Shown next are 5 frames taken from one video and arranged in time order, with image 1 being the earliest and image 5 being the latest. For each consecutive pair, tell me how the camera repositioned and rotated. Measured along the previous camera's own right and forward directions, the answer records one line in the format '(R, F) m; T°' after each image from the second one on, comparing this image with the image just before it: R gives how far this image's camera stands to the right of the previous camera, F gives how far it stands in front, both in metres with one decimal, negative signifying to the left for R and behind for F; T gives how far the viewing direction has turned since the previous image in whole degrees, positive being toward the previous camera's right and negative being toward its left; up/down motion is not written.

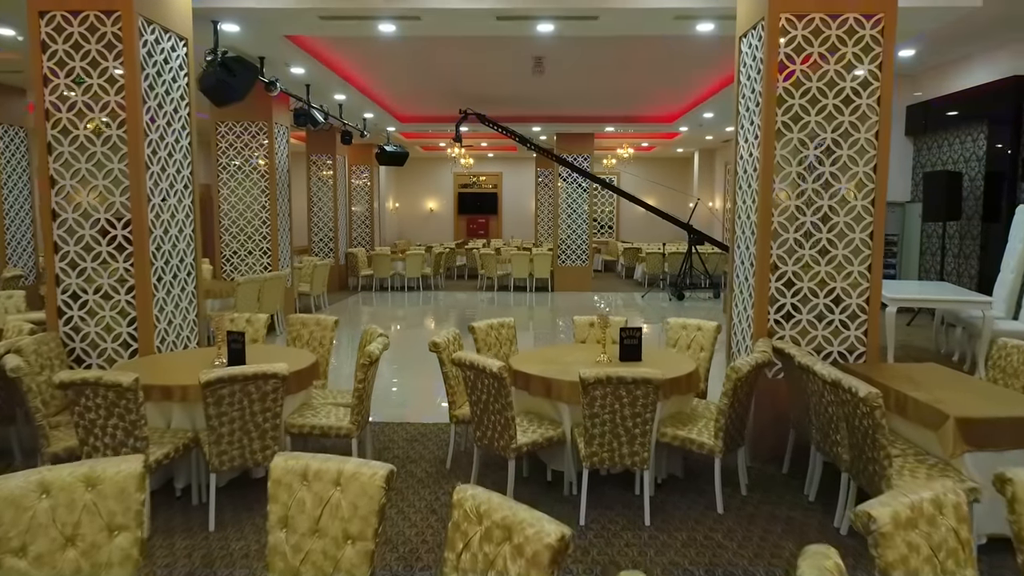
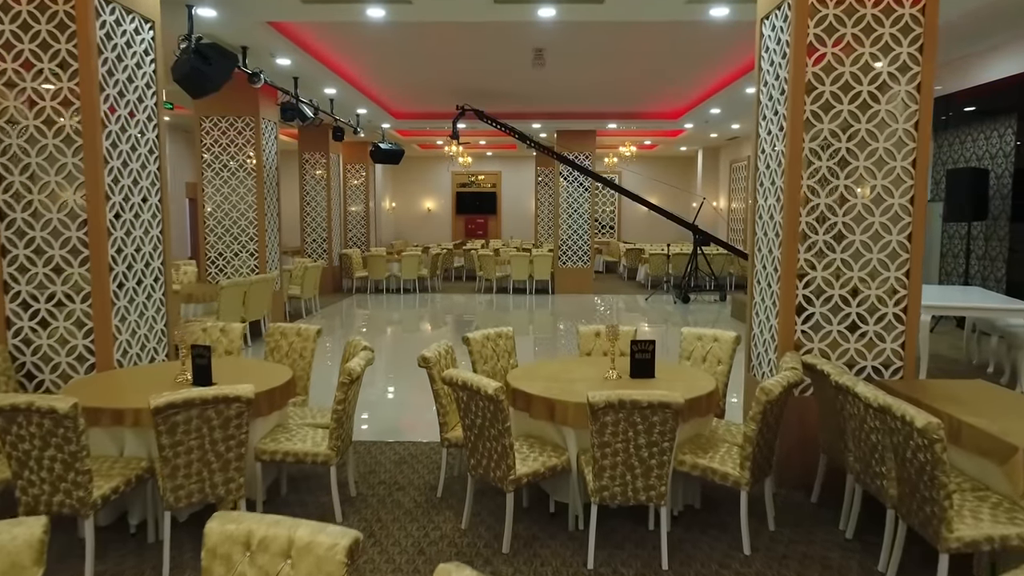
(0.0, +0.4) m; 0°
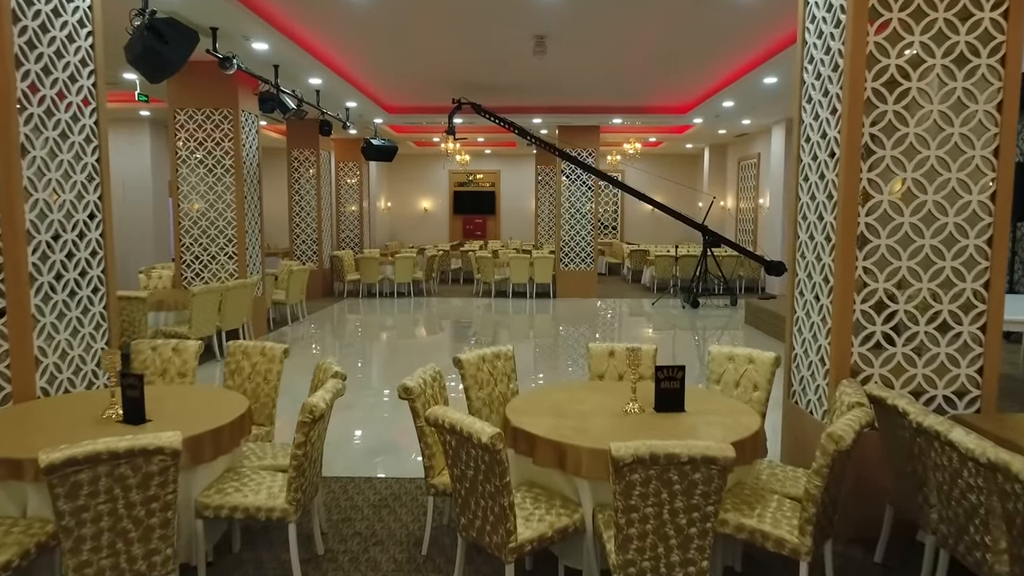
(0.0, +0.6) m; 0°
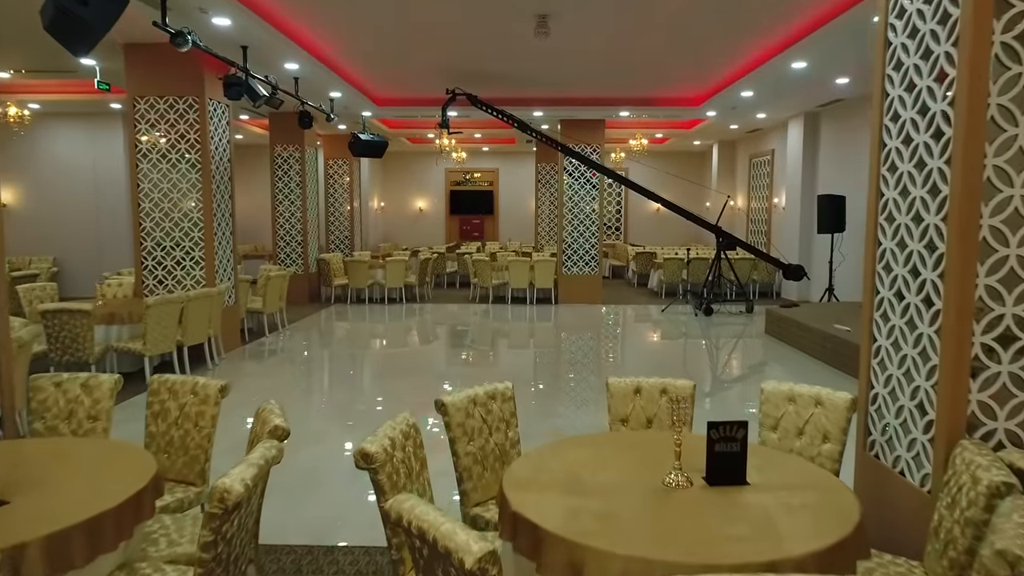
(0.0, +0.8) m; 0°
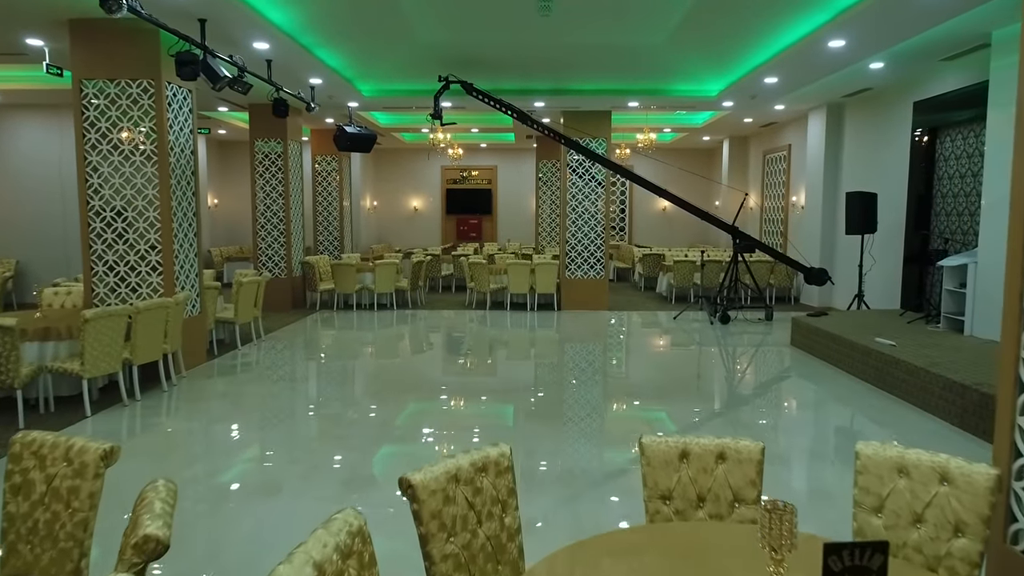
(0.0, +0.8) m; 0°
